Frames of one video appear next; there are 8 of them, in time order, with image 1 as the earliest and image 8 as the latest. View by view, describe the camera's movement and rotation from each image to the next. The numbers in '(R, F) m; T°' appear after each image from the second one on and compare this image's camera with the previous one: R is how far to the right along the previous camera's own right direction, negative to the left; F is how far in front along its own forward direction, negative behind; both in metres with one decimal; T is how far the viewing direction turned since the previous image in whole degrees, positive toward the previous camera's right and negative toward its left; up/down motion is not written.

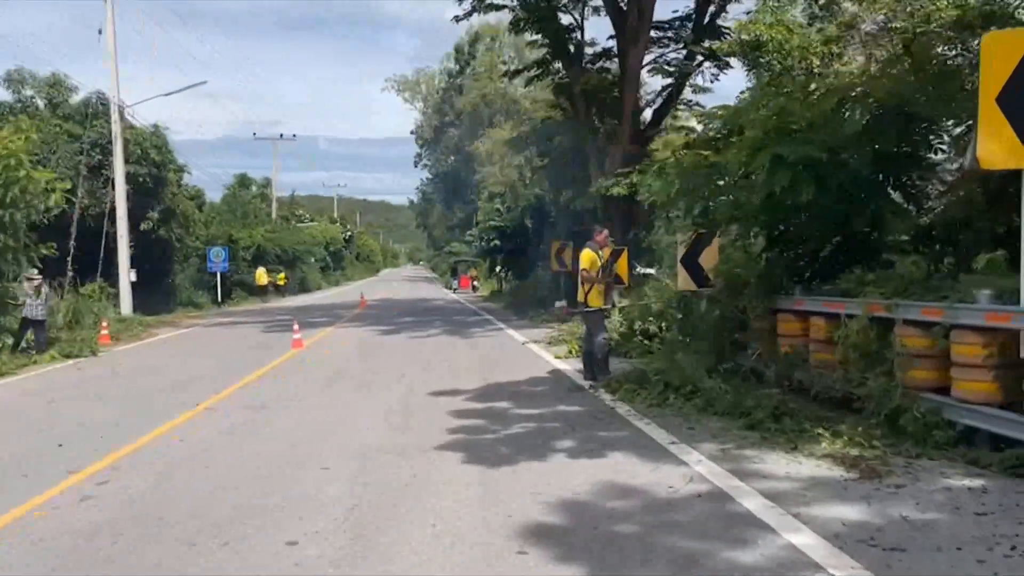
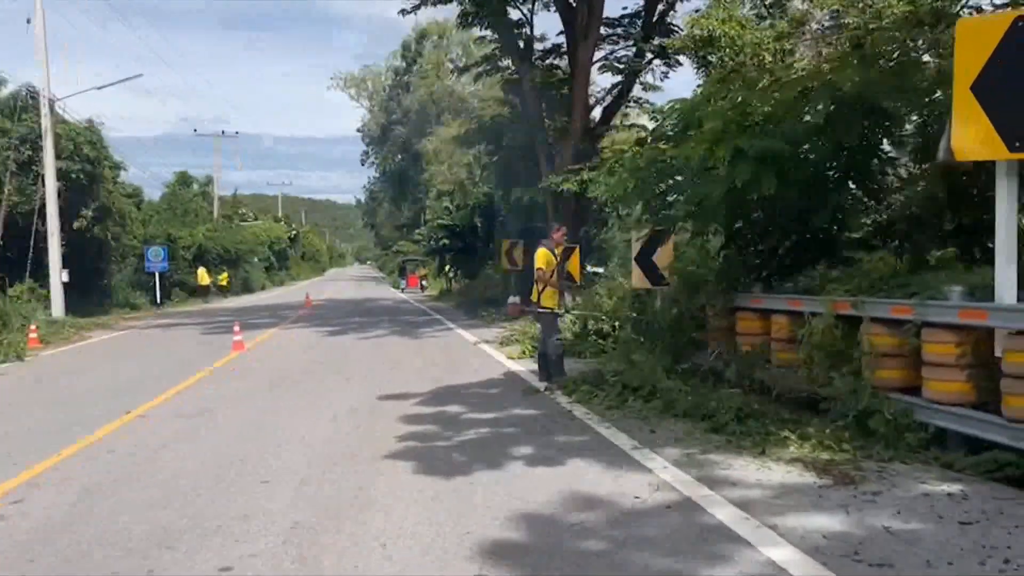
(-0.1, +0.5) m; +4°
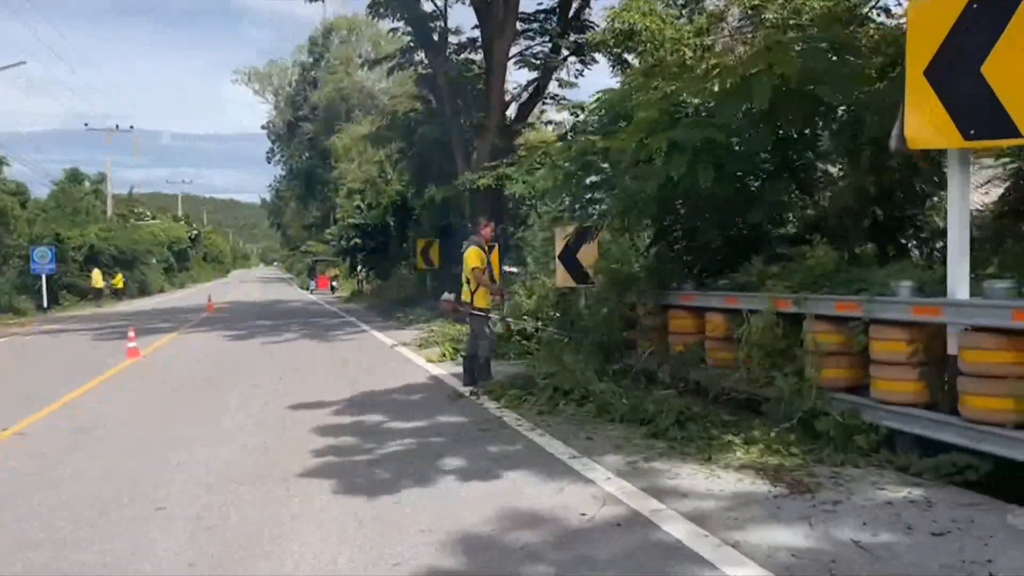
(-0.1, +0.6) m; +6°
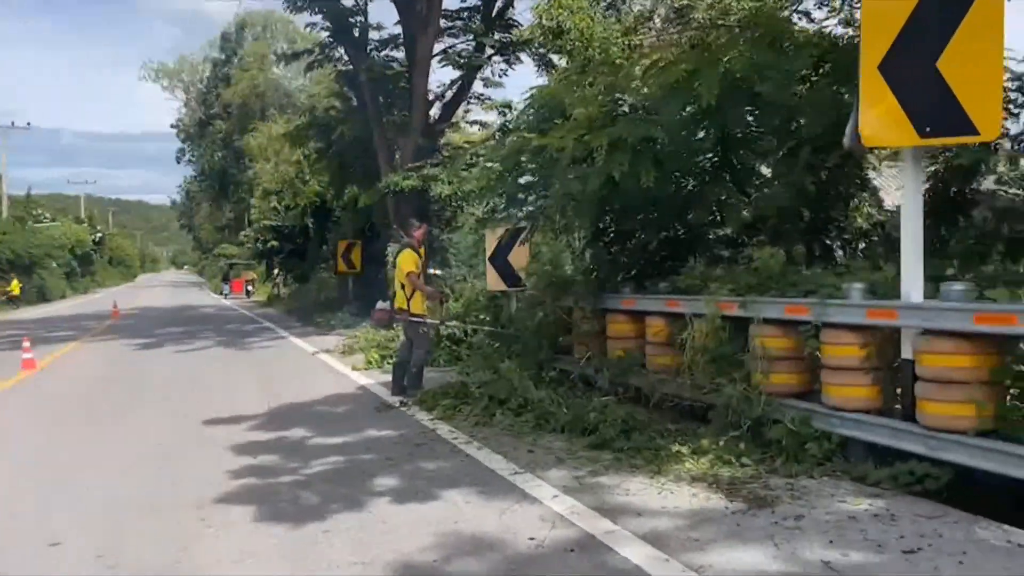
(-0.1, +0.5) m; +5°
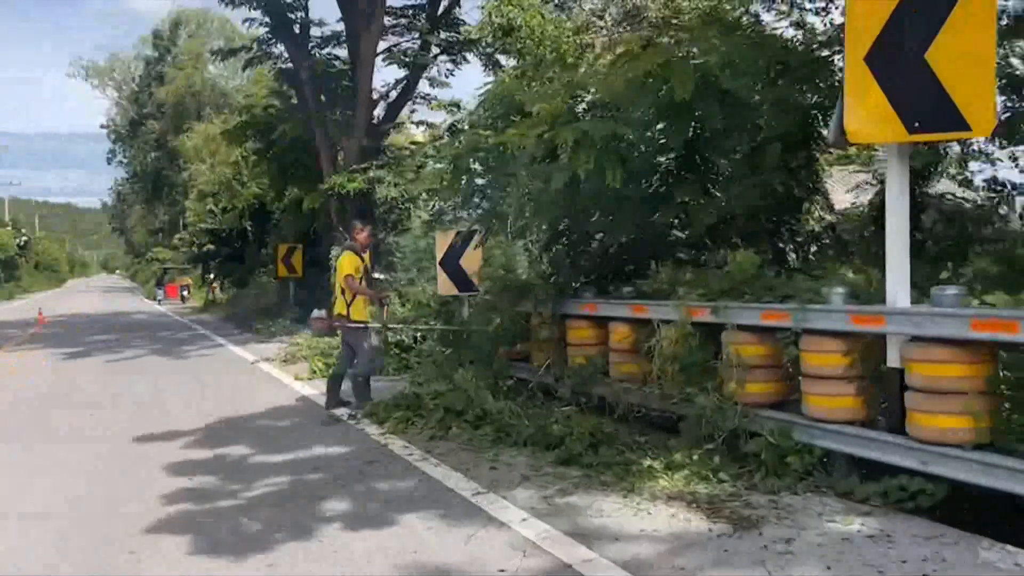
(-0.1, +0.5) m; +4°
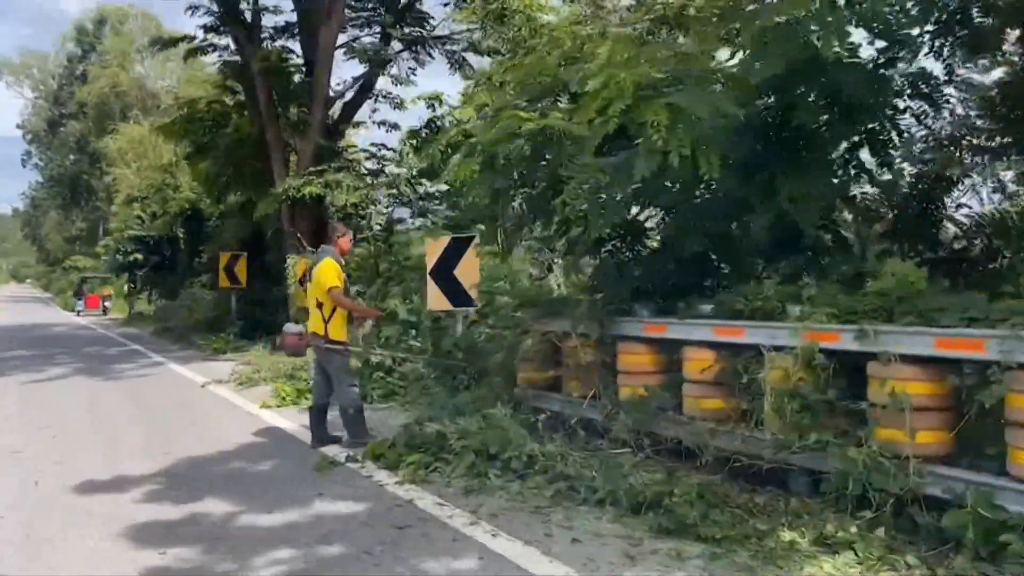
(-1.0, +1.7) m; +5°
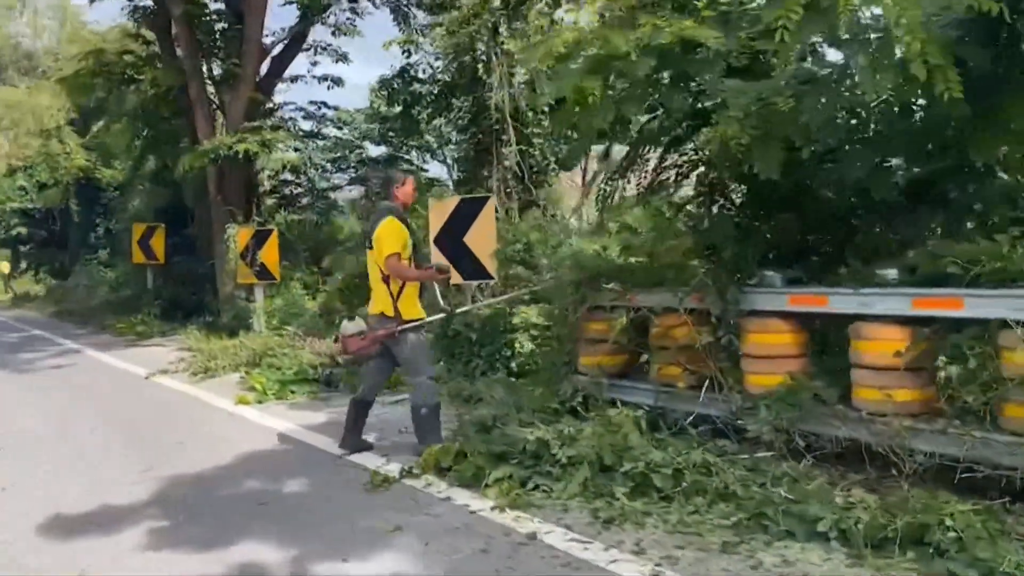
(-1.5, +1.8) m; +7°
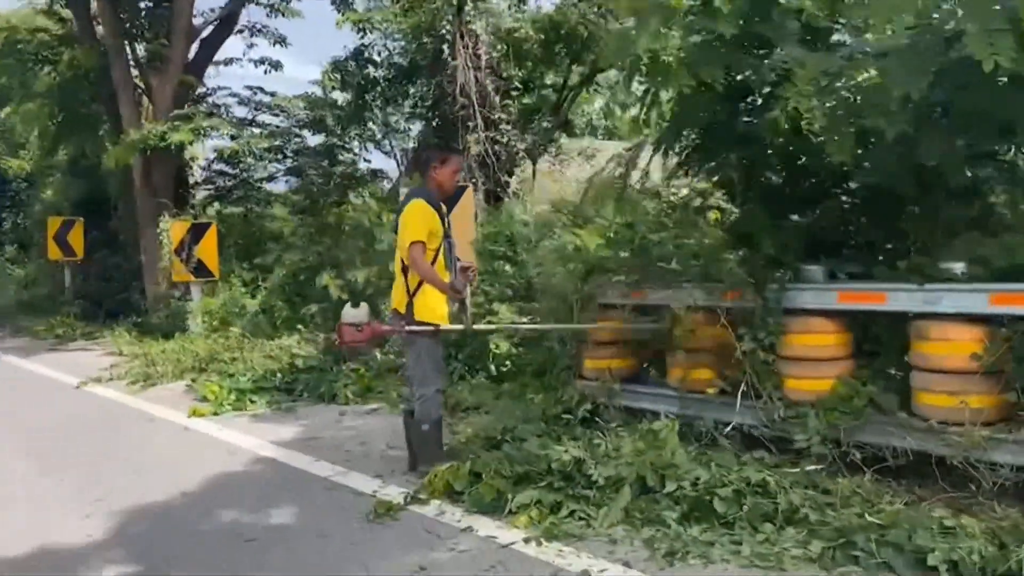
(-0.6, +0.8) m; +5°
